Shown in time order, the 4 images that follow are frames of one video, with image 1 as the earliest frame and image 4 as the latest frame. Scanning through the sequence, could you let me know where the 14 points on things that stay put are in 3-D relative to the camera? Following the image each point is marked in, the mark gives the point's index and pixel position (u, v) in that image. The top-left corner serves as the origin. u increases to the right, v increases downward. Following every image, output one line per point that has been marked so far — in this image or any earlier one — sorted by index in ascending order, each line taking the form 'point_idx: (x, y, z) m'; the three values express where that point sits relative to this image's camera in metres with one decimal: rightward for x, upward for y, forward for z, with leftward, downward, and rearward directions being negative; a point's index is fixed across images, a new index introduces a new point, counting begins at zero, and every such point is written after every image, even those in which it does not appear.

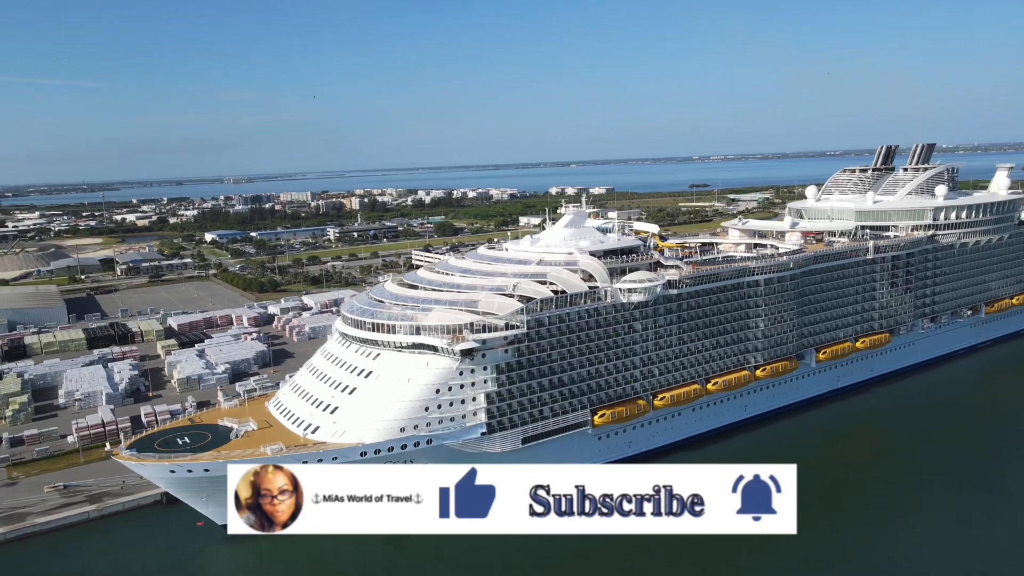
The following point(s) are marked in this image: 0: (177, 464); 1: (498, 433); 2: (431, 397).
0: (-7.3, -3.8, +13.8) m
1: (-0.3, -3.6, +15.7) m
2: (-1.9, -2.5, +14.9) m
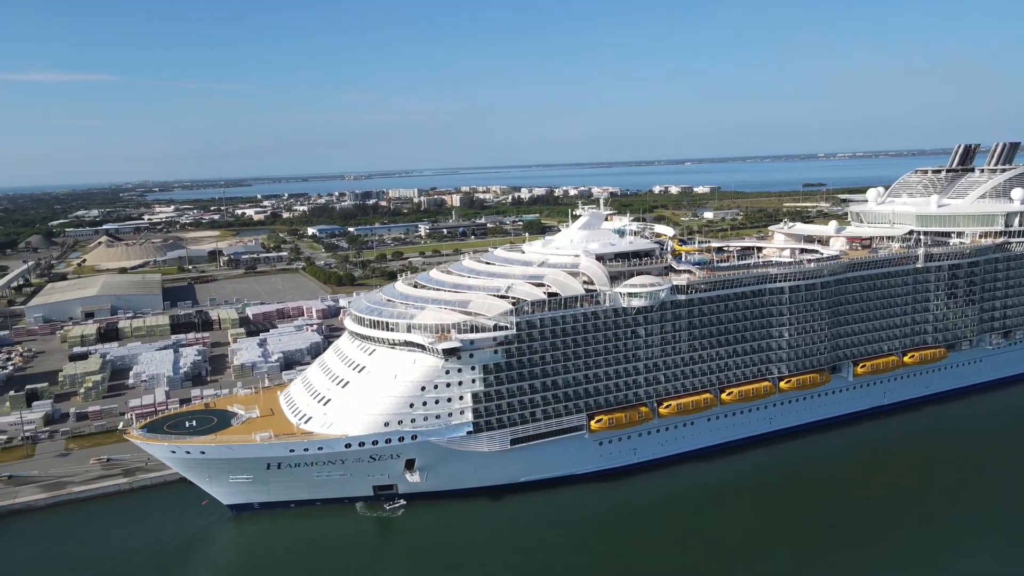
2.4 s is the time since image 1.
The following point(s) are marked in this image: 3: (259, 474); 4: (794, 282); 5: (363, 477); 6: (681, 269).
0: (-7.8, -3.6, +14.9) m
1: (-0.7, -3.6, +15.8) m
2: (-2.3, -2.5, +15.2) m
3: (-6.1, -4.5, +15.5) m
4: (+8.5, +0.2, +19.4) m
5: (-3.7, -4.7, +16.0) m
6: (+4.8, +0.5, +18.4) m
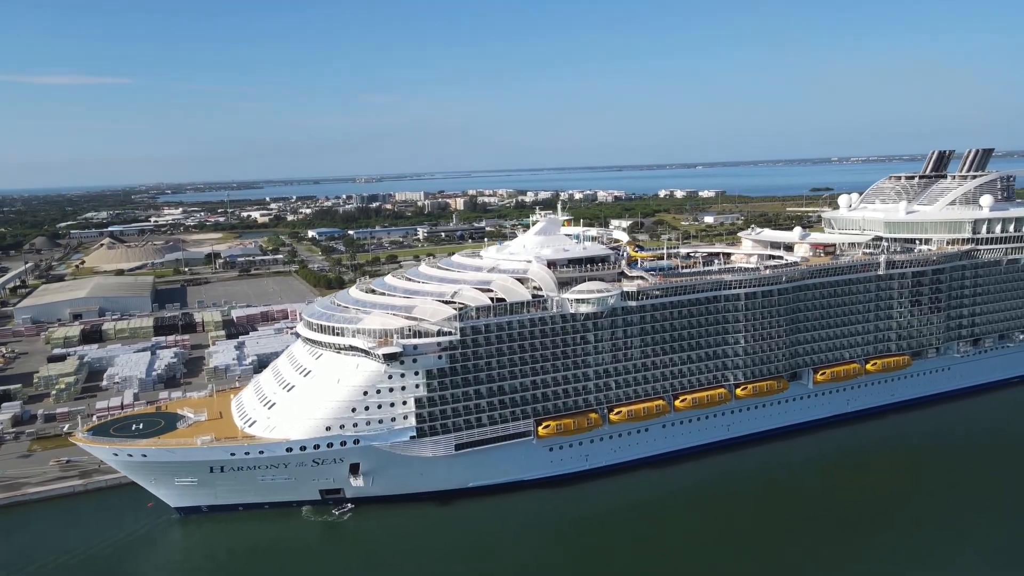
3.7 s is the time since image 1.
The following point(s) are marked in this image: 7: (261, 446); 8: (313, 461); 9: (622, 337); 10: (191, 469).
0: (-9.2, -3.7, +14.9) m
1: (-2.0, -3.7, +15.8) m
2: (-3.7, -2.6, +15.3) m
3: (-7.5, -4.6, +15.6) m
4: (+7.2, 0.0, +19.4) m
5: (-5.1, -4.8, +16.0) m
6: (+3.5, +0.4, +18.4) m
7: (-5.8, -3.7, +14.9) m
8: (-4.8, -4.2, +15.4) m
9: (+3.0, -1.4, +17.7) m
10: (-7.7, -4.3, +15.3) m
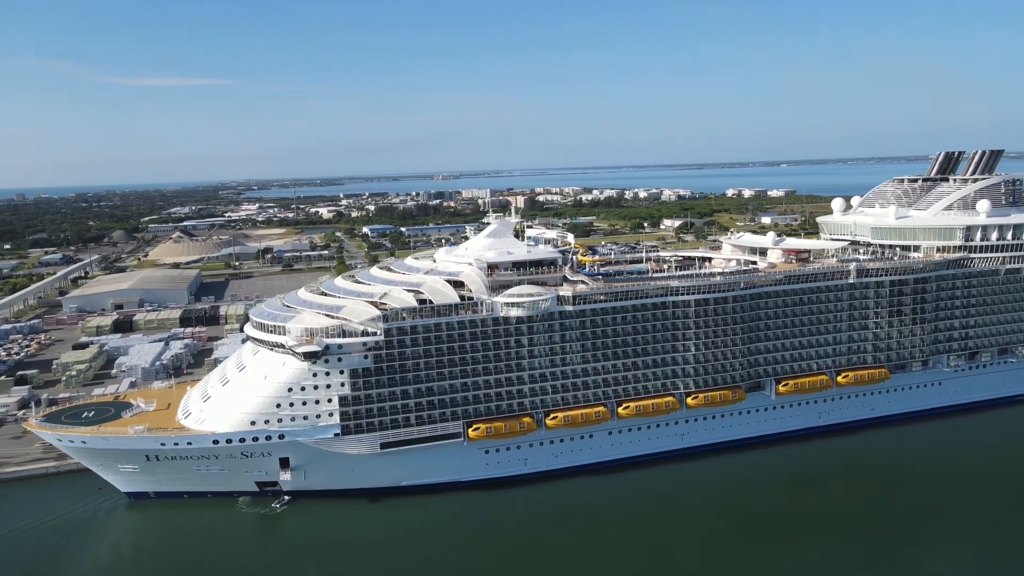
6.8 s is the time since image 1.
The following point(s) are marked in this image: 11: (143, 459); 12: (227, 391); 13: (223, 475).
0: (-11.2, -3.6, +15.9) m
1: (-4.0, -3.7, +16.1) m
2: (-5.6, -2.6, +15.7) m
3: (-9.4, -4.5, +16.4) m
4: (+5.6, -0.2, +18.9) m
5: (-7.0, -4.8, +16.6) m
6: (+1.9, +0.2, +18.3) m
7: (-7.8, -3.7, +15.6) m
8: (-6.7, -4.1, +16.0) m
9: (+1.3, -1.5, +17.6) m
10: (-9.6, -4.3, +16.1) m
11: (-9.3, -4.3, +16.2) m
12: (-7.2, -2.6, +16.3) m
13: (-7.5, -4.9, +16.7) m
